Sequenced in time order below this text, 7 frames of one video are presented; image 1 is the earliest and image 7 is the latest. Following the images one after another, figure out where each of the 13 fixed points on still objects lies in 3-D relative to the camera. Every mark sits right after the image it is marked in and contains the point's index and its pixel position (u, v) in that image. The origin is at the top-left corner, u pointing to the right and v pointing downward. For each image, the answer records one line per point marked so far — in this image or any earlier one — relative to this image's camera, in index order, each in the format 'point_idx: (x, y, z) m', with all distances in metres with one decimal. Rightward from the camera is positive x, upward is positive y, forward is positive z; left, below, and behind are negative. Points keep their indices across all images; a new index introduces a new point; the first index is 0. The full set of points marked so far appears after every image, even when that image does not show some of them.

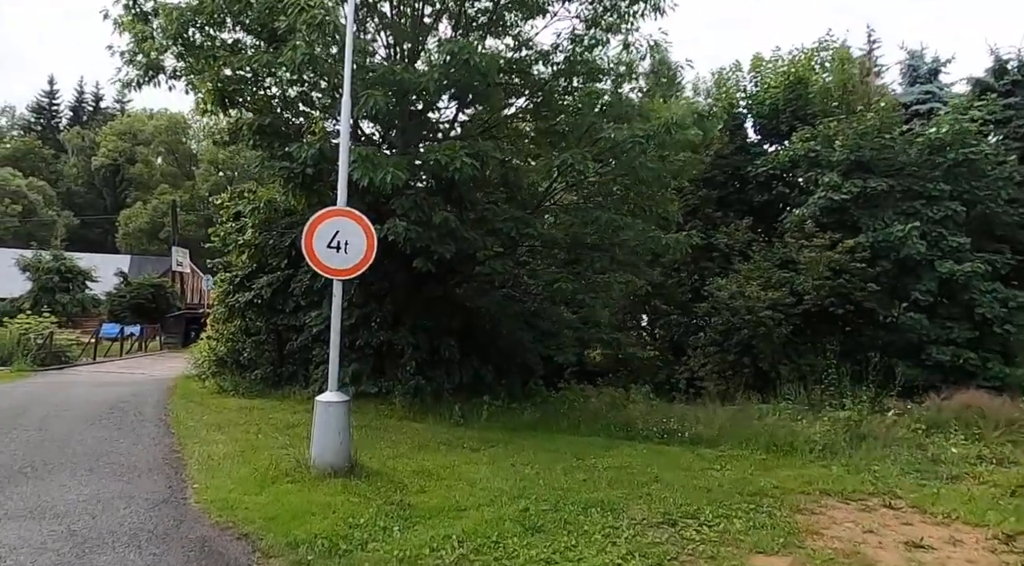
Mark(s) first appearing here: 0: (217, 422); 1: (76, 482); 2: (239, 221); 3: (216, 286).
0: (-3.6, -1.8, +8.9) m
1: (-3.4, -1.6, +5.7) m
2: (-5.0, +1.1, +12.9) m
3: (-5.6, 0.0, +13.6) m
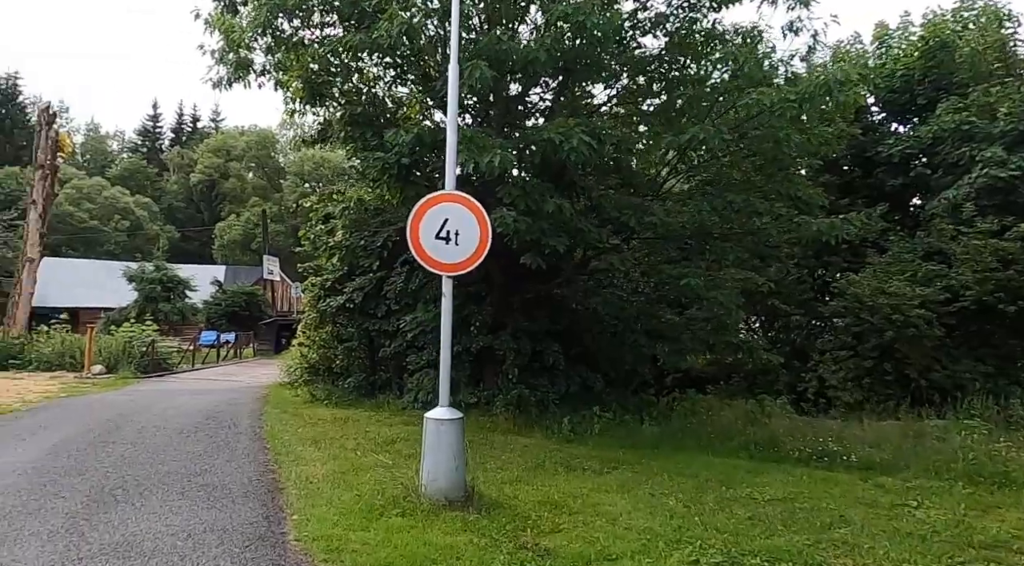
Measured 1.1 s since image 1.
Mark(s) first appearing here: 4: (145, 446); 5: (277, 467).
0: (-2.3, -1.8, +8.3) m
1: (-2.5, -1.6, +5.1) m
2: (-3.3, +1.0, +12.5) m
3: (-3.8, -0.1, +13.2) m
4: (-4.3, -1.9, +8.4) m
5: (-2.2, -1.7, +6.6) m
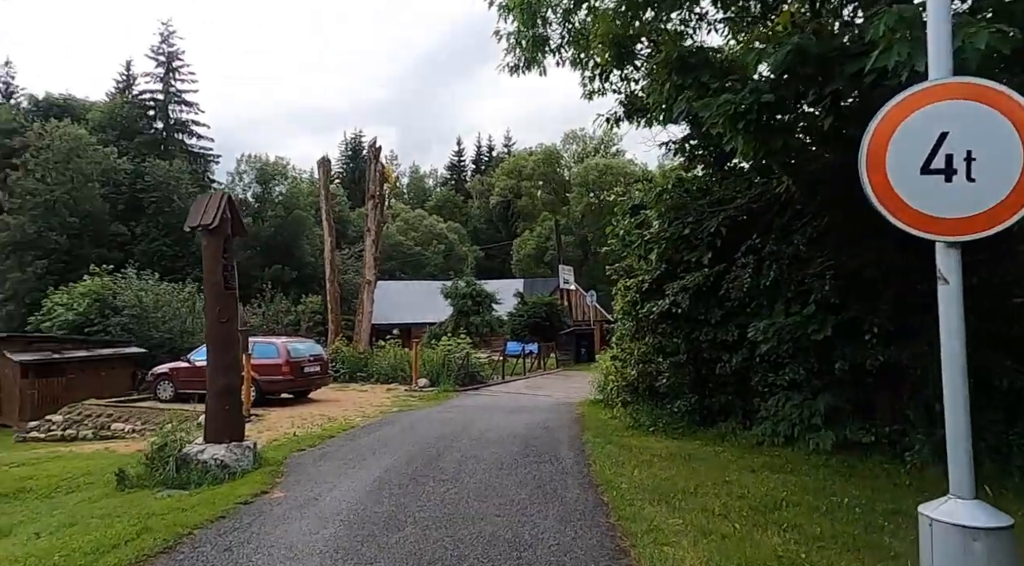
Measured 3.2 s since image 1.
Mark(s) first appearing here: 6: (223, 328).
0: (+1.3, -1.8, +6.3) m
1: (-0.1, -1.7, +3.4) m
2: (+1.9, +1.0, +10.6) m
3: (+1.7, -0.2, +11.4) m
4: (-0.5, -2.1, +7.1) m
5: (+0.7, -1.7, +4.6) m
6: (-4.2, -0.7, +10.4) m
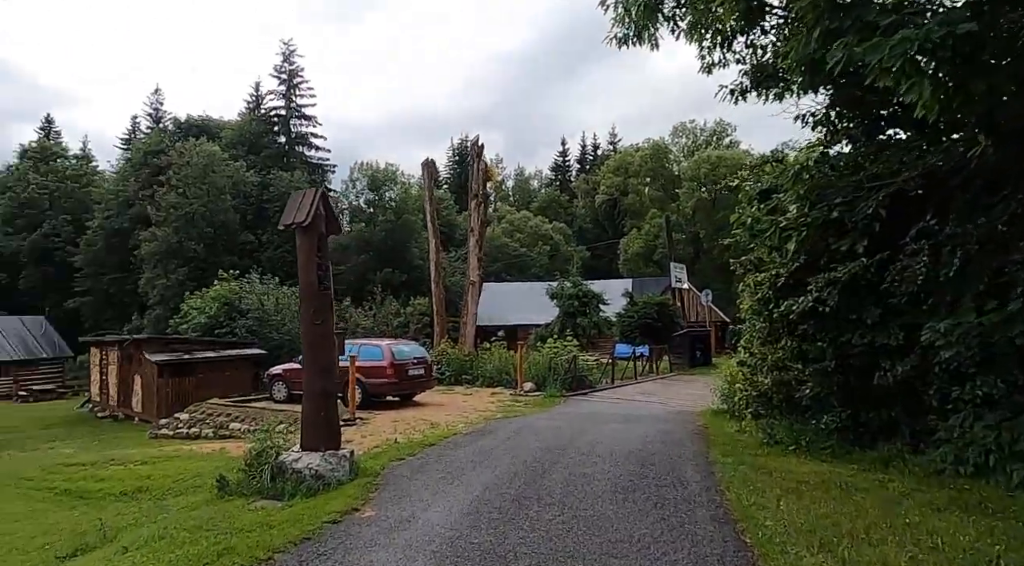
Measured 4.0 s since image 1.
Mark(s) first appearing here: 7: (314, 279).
0: (+2.1, -1.8, +5.0) m
1: (+0.3, -1.6, +2.4) m
2: (+3.3, +1.1, +9.2) m
3: (+3.3, -0.1, +10.0) m
4: (+0.5, -2.0, +6.1) m
5: (+1.4, -1.6, +3.5) m
6: (-2.7, -0.7, +9.9) m
7: (-2.8, 0.0, +10.0) m
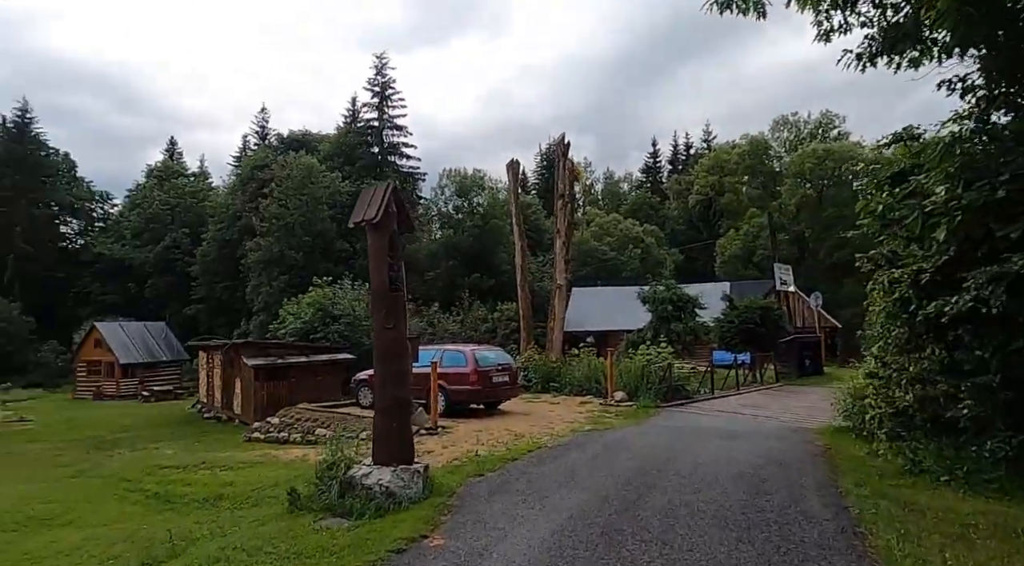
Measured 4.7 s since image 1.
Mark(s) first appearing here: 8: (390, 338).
0: (+2.6, -1.7, +3.8) m
1: (+0.5, -1.5, +1.4) m
2: (+4.3, +1.1, +7.7) m
3: (+4.4, -0.1, +8.6) m
4: (+1.2, -2.0, +5.0) m
5: (+1.7, -1.6, +2.3) m
6: (-1.6, -0.7, +9.2) m
7: (-1.7, 0.0, +9.3) m
8: (-1.6, -0.7, +9.2) m
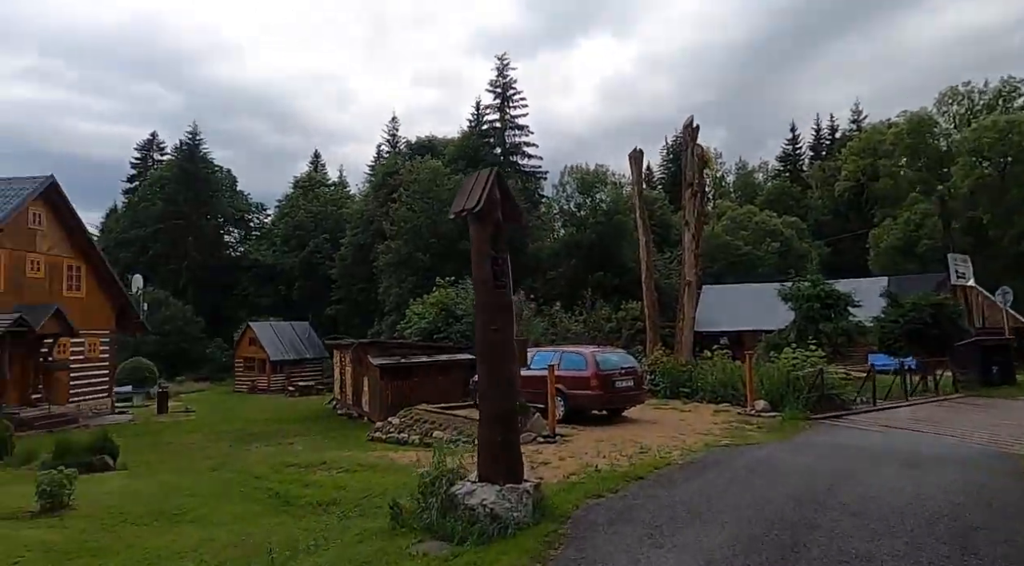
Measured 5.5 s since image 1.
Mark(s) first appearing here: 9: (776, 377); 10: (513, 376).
0: (+3.0, -1.6, +2.0) m
1: (+0.5, -1.5, 0.0) m
2: (+5.3, +1.2, +5.7) m
3: (+5.6, 0.0, +6.5) m
4: (+1.8, -1.9, +3.5) m
5: (+1.8, -1.5, +0.7) m
6: (-0.2, -0.6, +8.2) m
7: (-0.3, +0.1, +8.2) m
8: (-0.2, -0.6, +8.2) m
9: (+6.3, -2.2, +17.3) m
10: (0.0, -1.1, +8.2) m
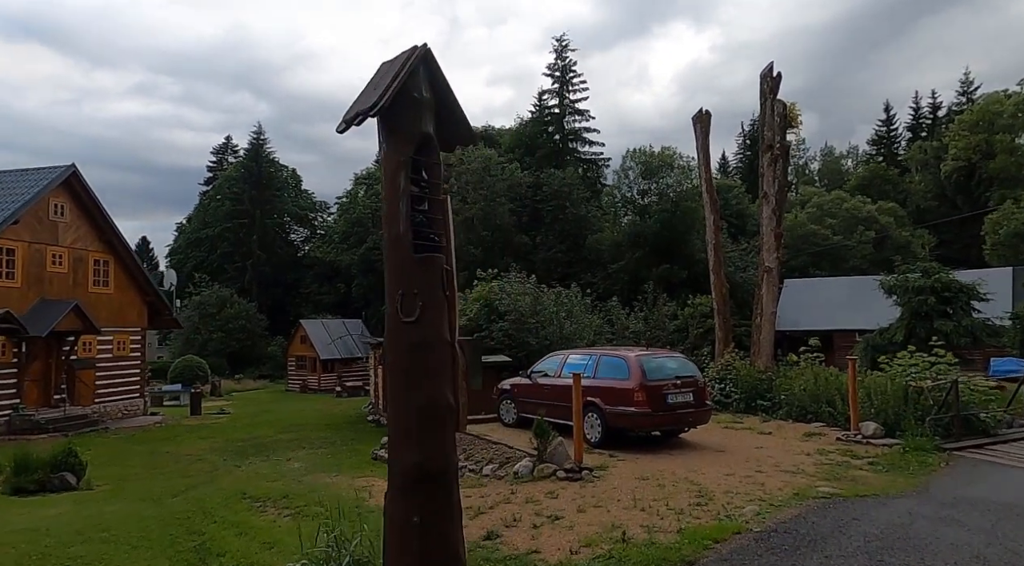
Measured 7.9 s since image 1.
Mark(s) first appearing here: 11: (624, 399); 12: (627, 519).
0: (+1.9, -1.3, -1.8) m
1: (-0.8, -1.2, -3.6) m
2: (+4.6, +1.5, +1.5) m
3: (+5.0, +0.3, +2.3) m
4: (+0.9, -1.6, -0.2) m
5: (+0.6, -1.2, -3.0) m
6: (-0.6, -0.3, +4.6) m
7: (-0.7, +0.4, +4.7) m
8: (-0.6, -0.4, +4.6) m
9: (+6.8, -1.9, +13.0) m
10: (-0.4, -0.8, +4.6) m
11: (+1.9, -2.0, +12.2) m
12: (+1.3, -2.6, +8.0) m
